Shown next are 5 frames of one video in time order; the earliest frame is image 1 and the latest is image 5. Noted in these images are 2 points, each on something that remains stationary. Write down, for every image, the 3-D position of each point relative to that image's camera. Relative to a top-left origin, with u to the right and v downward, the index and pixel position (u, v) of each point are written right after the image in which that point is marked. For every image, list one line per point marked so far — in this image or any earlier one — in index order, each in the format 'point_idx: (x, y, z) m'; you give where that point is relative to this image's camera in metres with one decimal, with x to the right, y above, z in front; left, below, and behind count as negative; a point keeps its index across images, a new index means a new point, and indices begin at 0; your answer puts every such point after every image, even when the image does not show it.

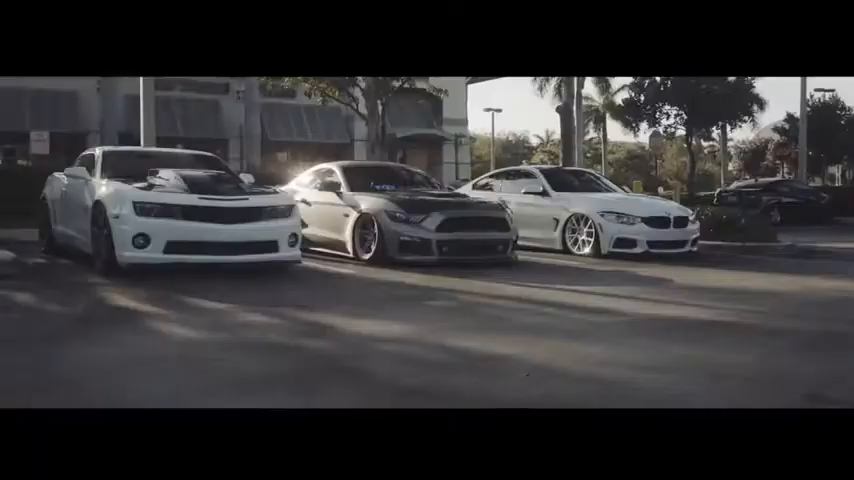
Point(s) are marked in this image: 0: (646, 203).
0: (+2.4, +0.4, +10.8) m
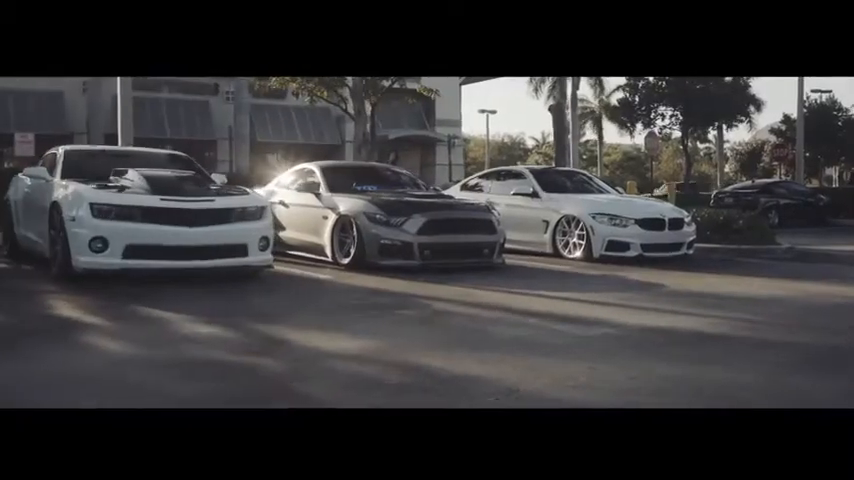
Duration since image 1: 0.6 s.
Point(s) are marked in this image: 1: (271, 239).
0: (+2.3, +0.4, +10.4) m
1: (-1.1, 0.0, +7.1) m
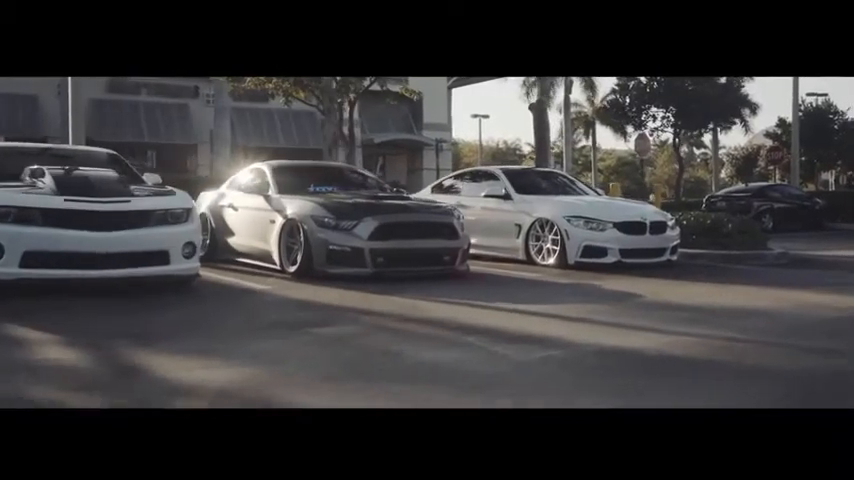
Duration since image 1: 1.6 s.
0: (+1.9, +0.3, +9.6) m
1: (-1.5, 0.0, +6.3) m
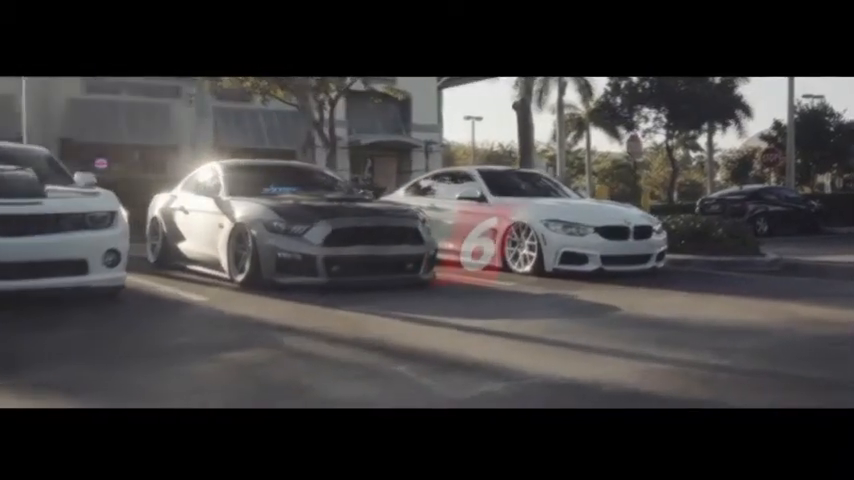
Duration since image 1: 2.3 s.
0: (+1.6, +0.3, +9.0) m
1: (-1.8, -0.1, +5.7) m
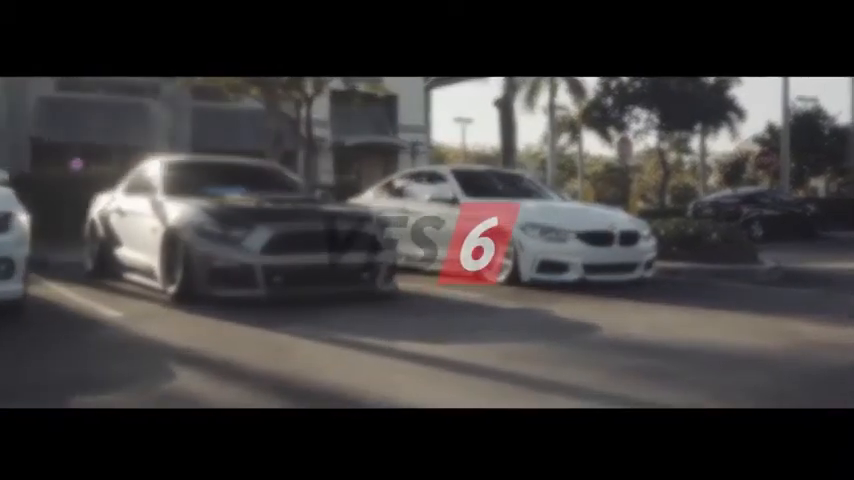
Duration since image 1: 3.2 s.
0: (+1.3, +0.2, +8.2) m
1: (-2.0, -0.1, +4.8) m
